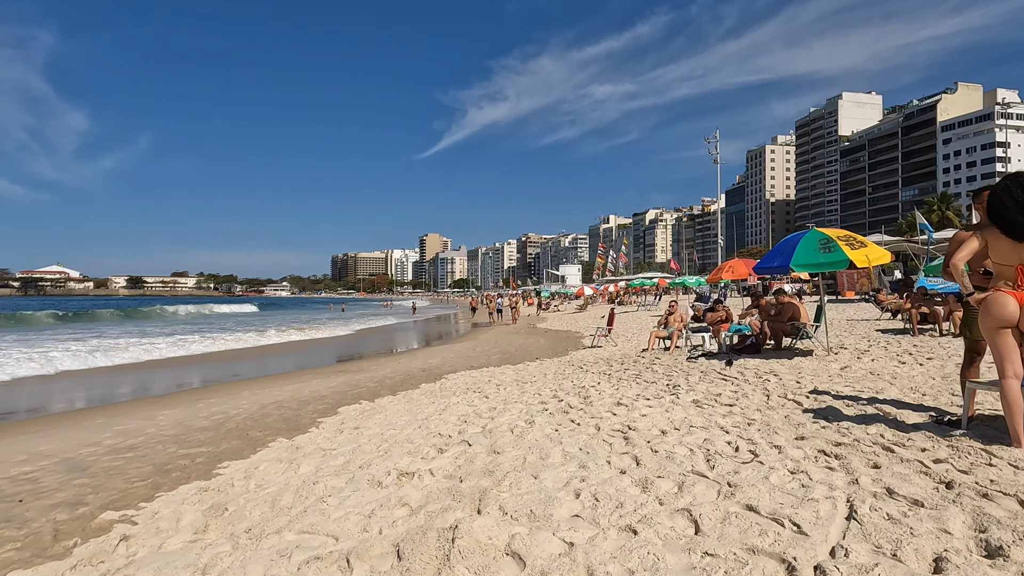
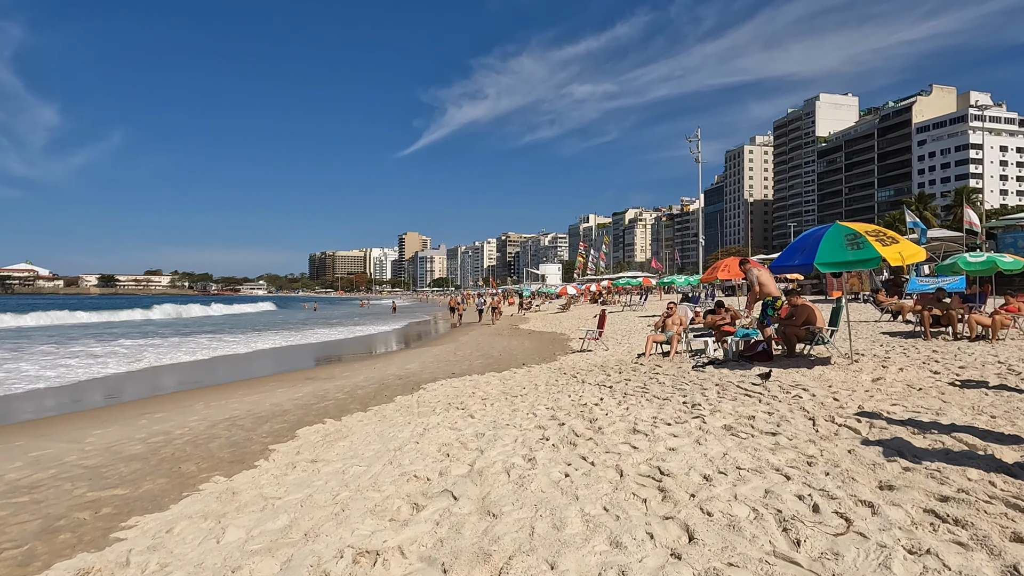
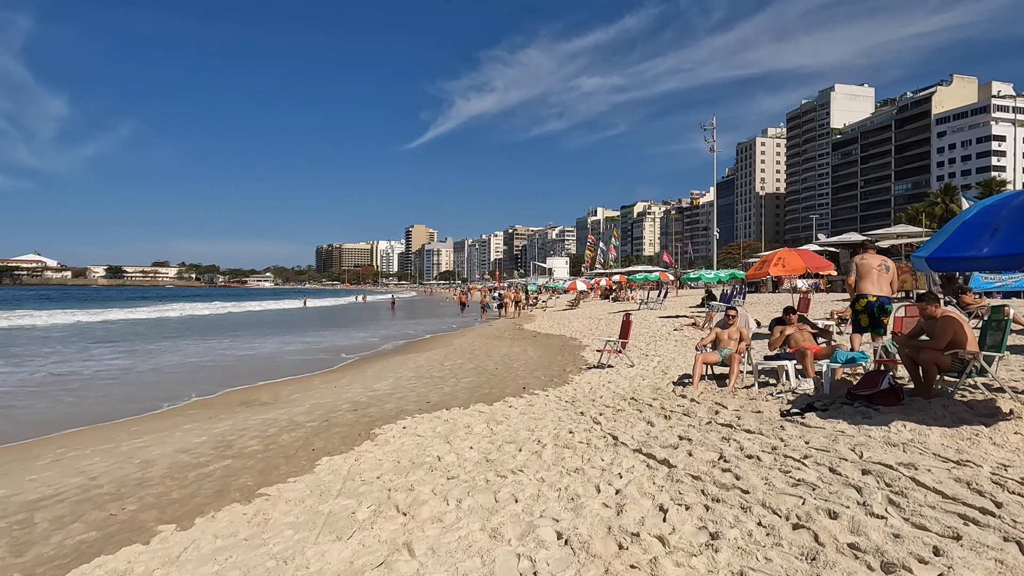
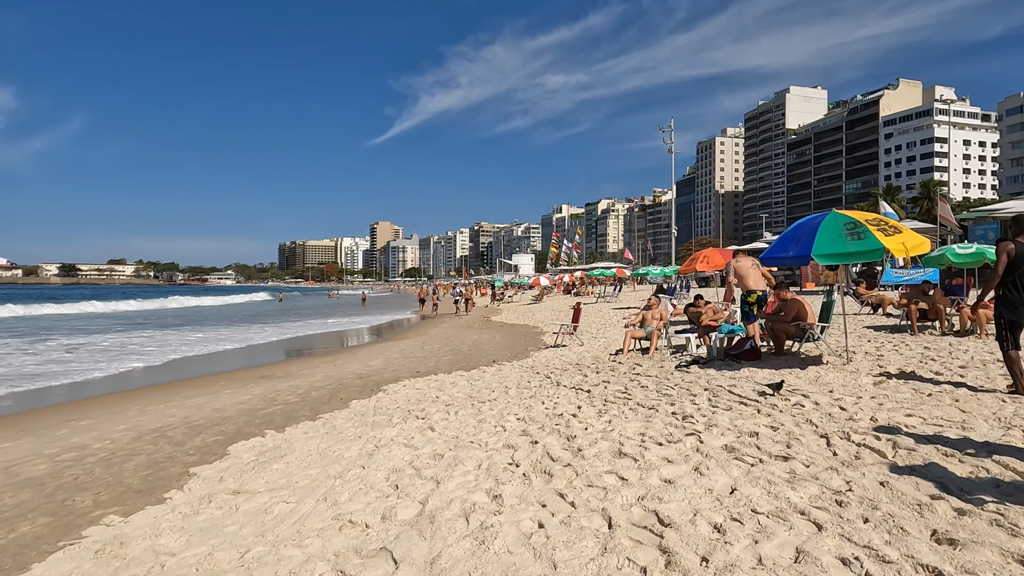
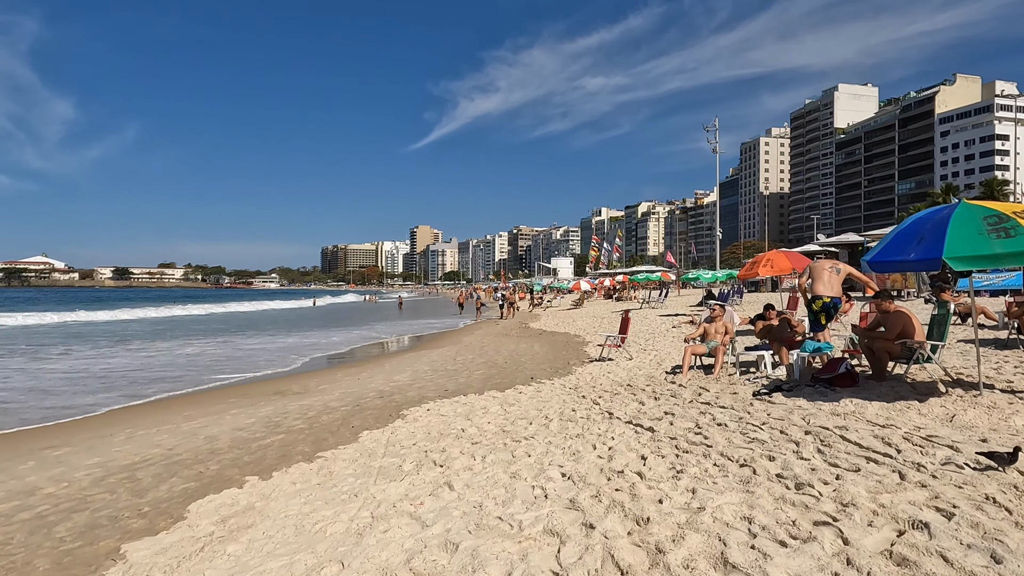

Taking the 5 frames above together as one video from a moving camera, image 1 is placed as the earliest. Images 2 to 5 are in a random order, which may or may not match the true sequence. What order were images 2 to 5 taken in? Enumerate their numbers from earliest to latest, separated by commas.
2, 4, 5, 3
